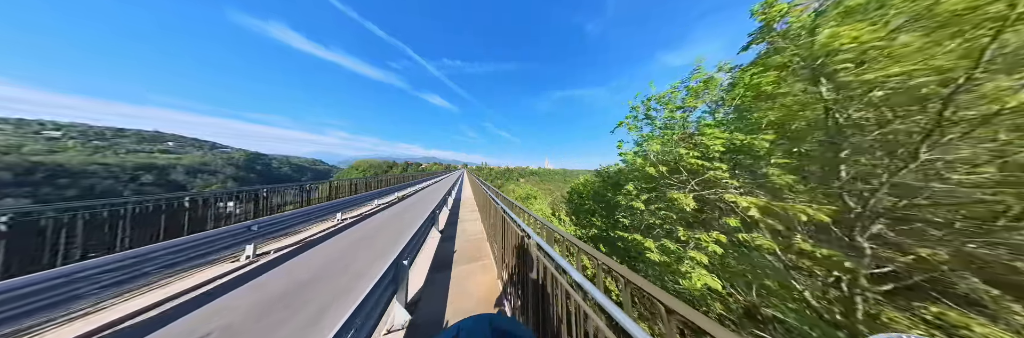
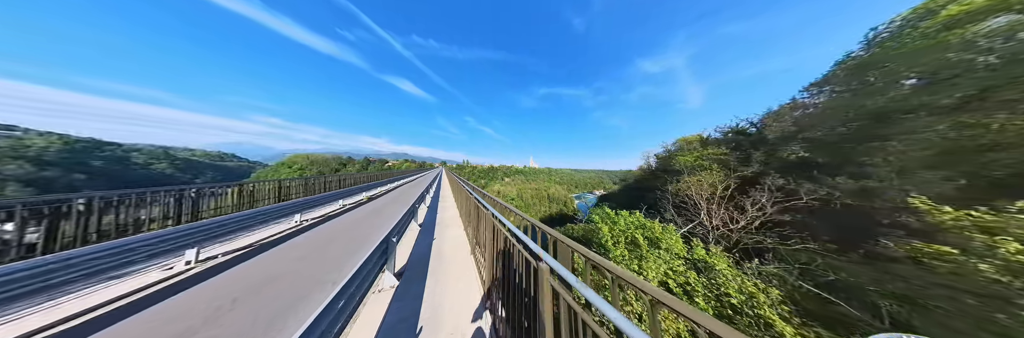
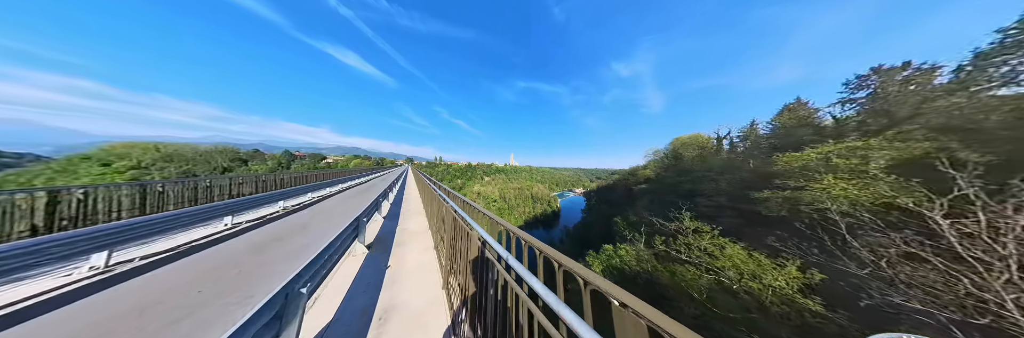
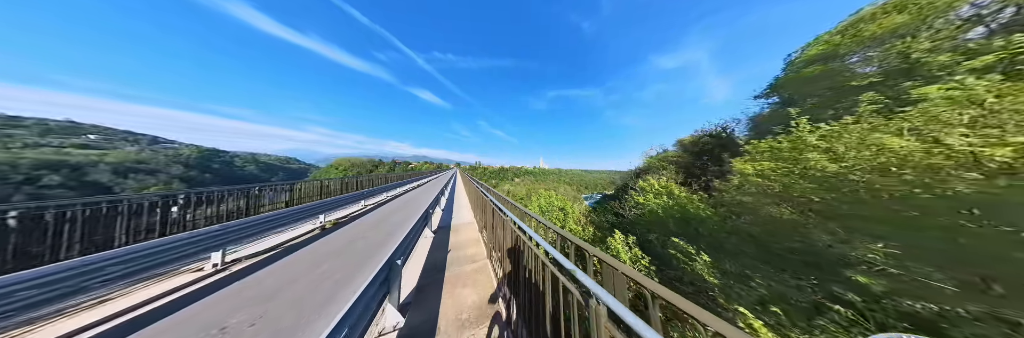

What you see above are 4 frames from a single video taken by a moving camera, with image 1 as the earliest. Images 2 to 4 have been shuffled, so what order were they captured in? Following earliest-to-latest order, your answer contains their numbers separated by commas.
4, 2, 3
